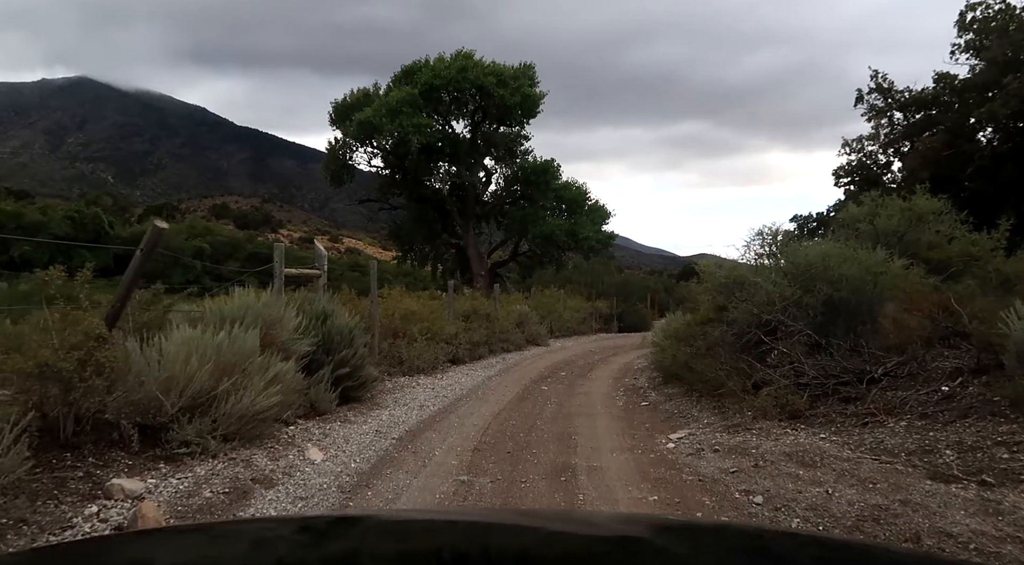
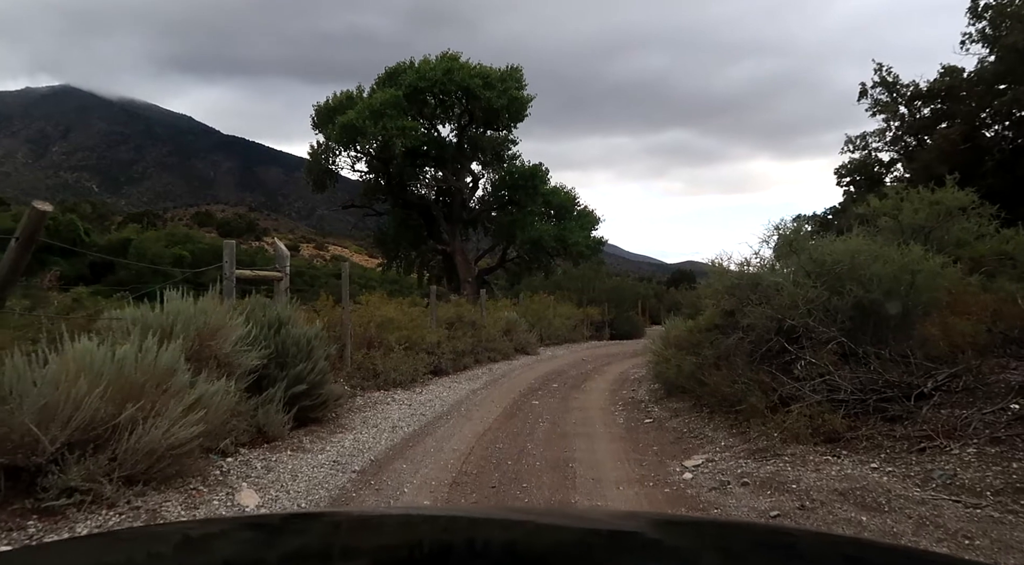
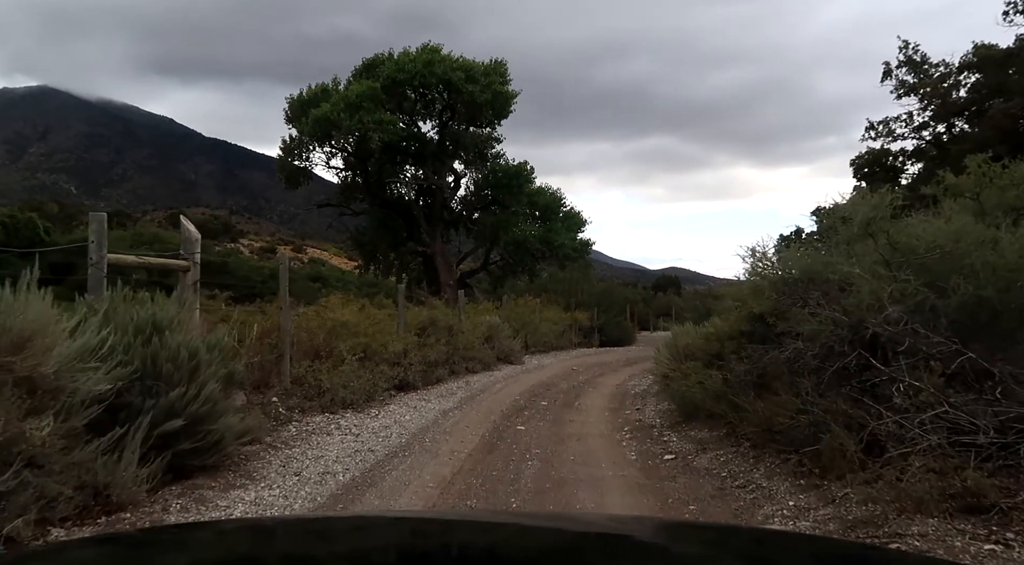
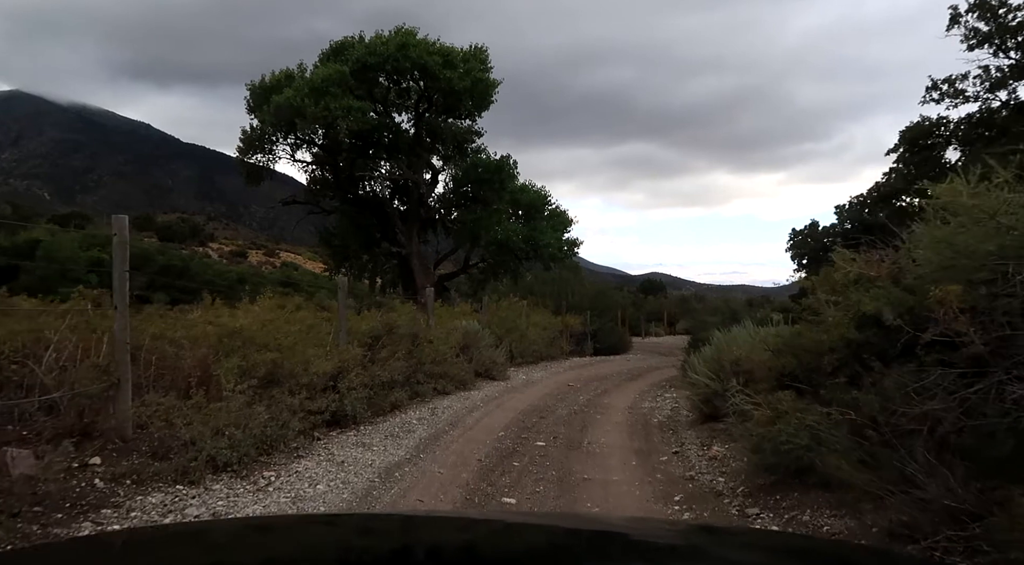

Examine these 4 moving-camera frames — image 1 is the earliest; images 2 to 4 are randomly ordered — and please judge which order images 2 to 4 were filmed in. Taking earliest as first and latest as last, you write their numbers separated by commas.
2, 3, 4
